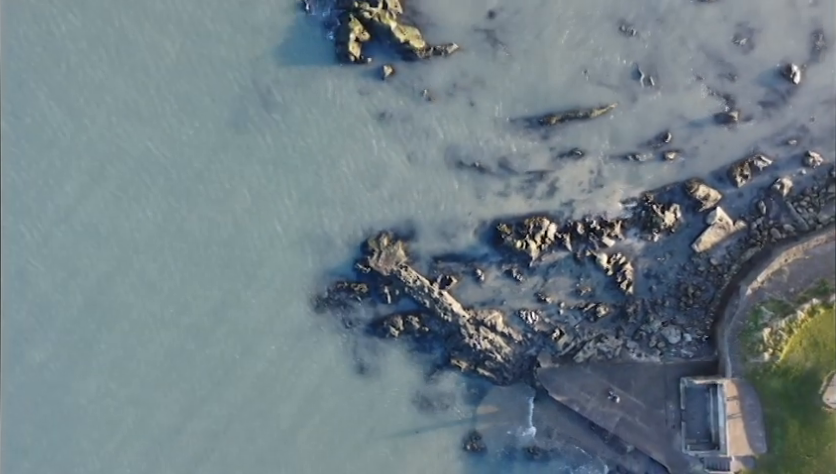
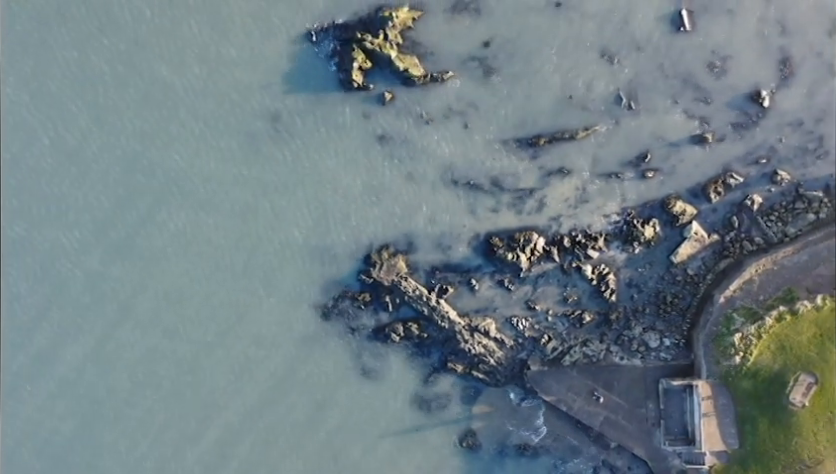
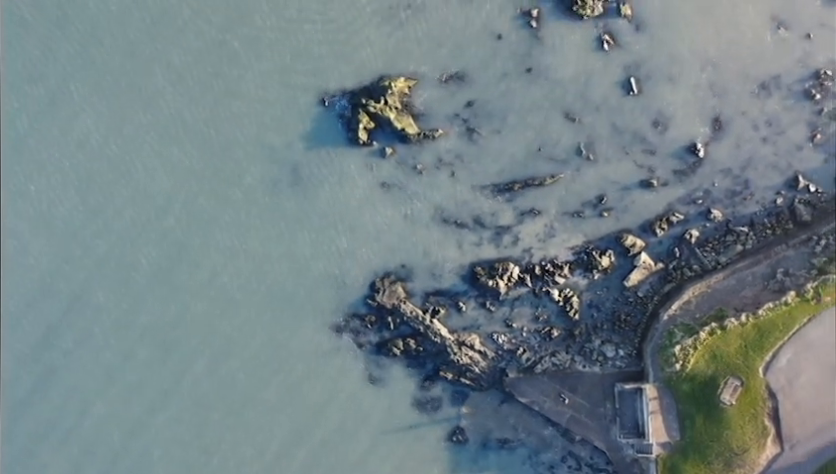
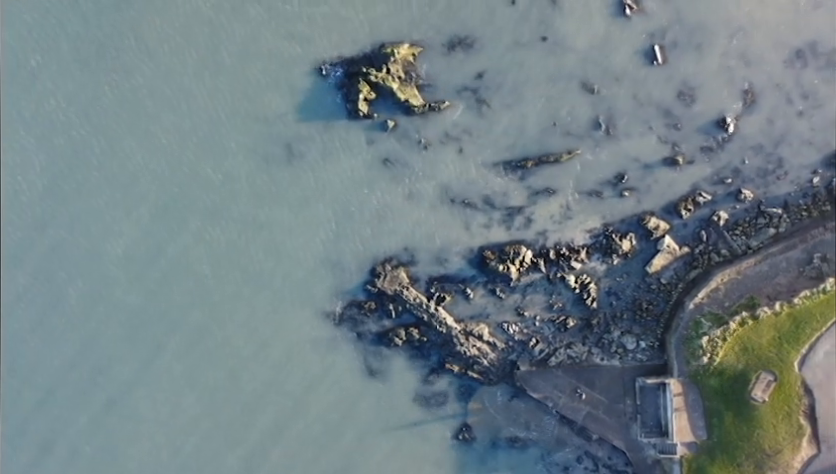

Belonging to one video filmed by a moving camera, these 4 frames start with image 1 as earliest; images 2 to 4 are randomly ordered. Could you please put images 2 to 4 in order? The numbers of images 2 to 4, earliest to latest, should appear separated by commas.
2, 4, 3
